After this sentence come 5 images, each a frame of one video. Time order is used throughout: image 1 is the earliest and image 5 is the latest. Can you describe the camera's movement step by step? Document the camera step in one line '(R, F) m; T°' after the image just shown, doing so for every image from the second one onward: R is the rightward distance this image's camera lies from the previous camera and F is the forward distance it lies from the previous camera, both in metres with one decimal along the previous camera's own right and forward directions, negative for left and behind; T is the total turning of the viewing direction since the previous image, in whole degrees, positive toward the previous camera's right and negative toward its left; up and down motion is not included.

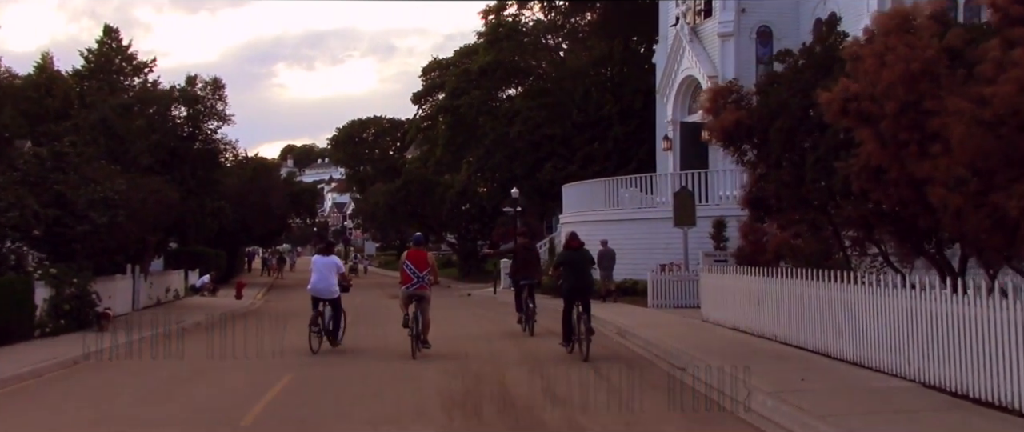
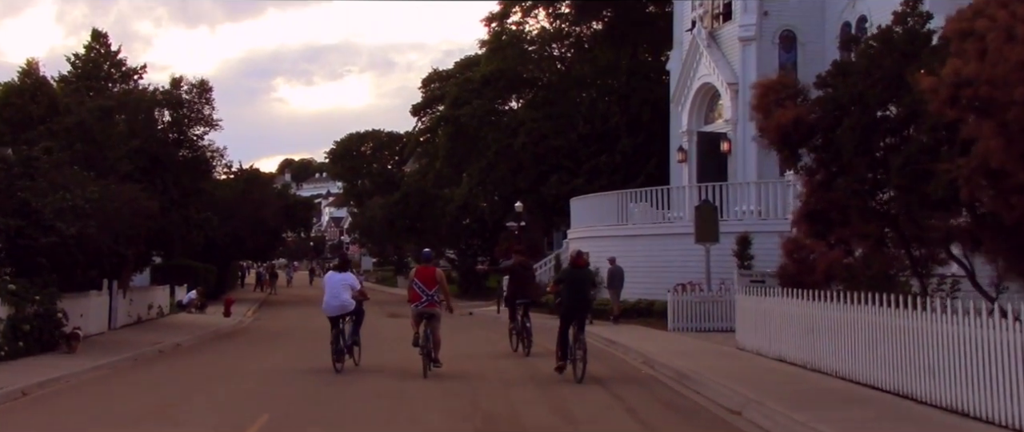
(-0.2, +1.9) m; 0°
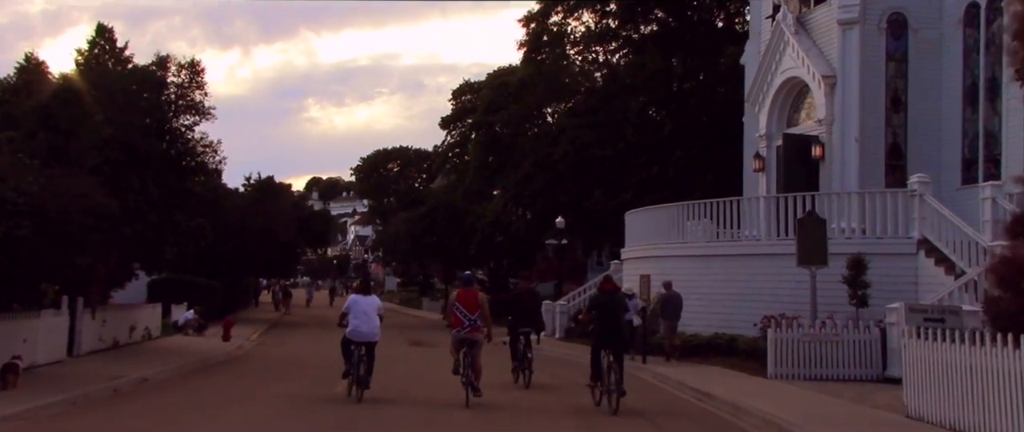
(-0.5, +4.7) m; -1°
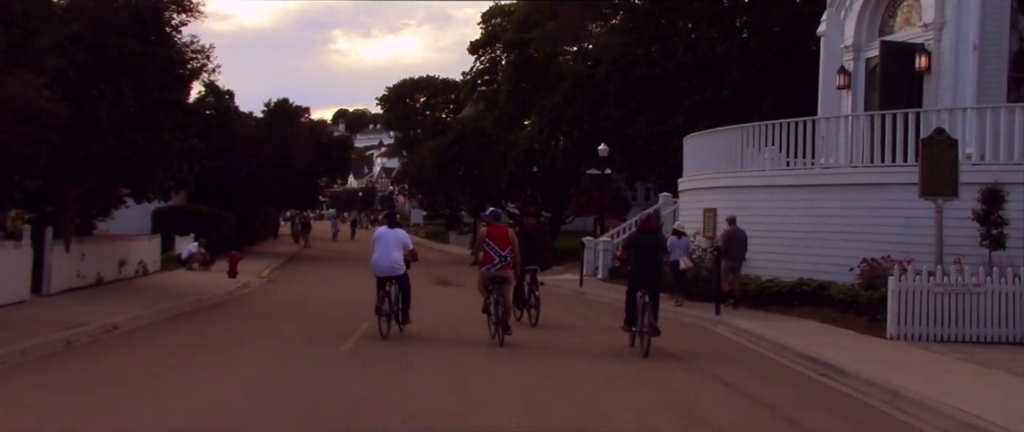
(-0.3, +3.6) m; -1°
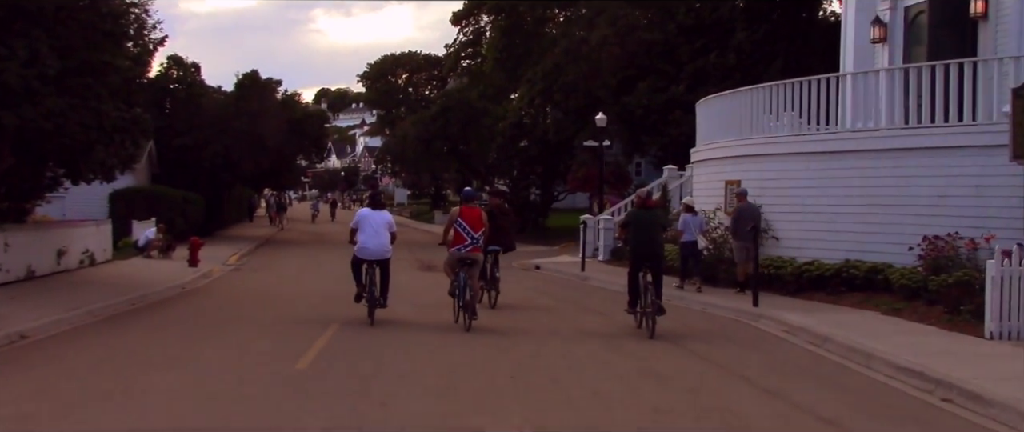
(-0.1, +2.8) m; +1°
